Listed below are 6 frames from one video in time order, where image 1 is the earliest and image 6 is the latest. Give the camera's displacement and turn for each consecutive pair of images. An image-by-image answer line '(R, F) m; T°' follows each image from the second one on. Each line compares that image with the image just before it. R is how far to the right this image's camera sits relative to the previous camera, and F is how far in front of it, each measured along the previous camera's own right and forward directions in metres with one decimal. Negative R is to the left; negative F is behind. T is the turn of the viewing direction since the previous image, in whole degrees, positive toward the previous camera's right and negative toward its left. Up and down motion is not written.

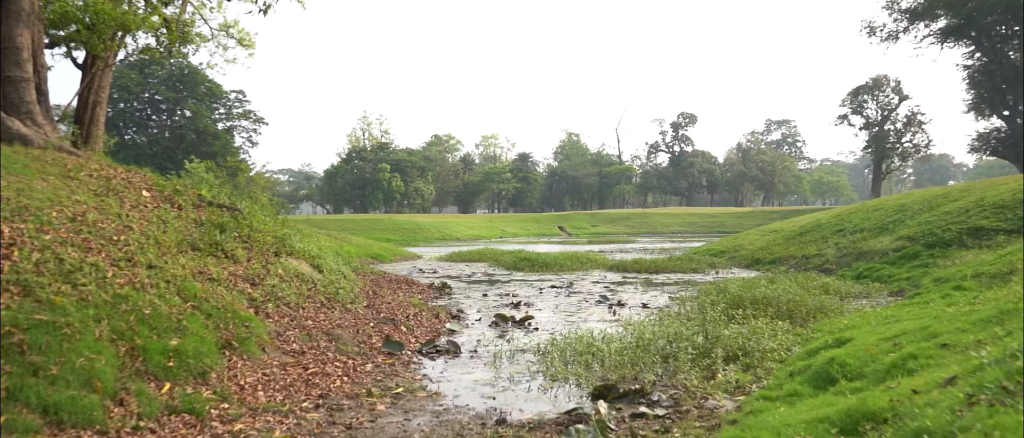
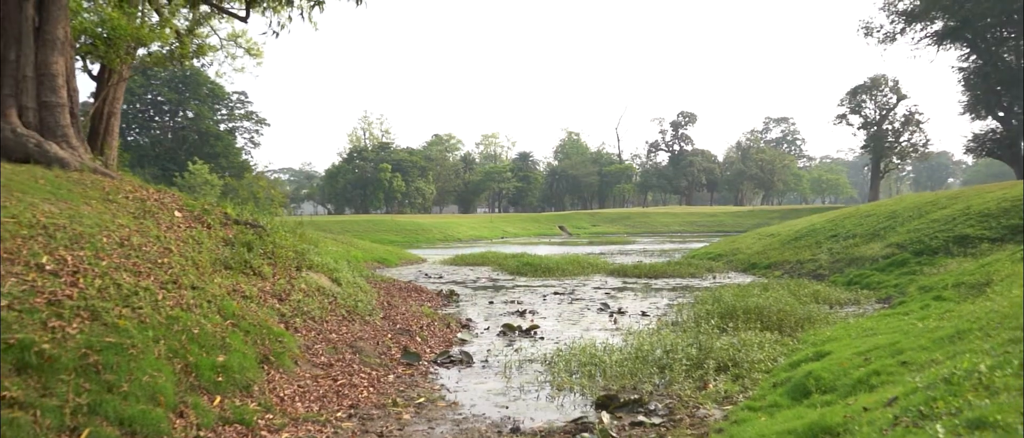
(-0.1, -0.3) m; 0°
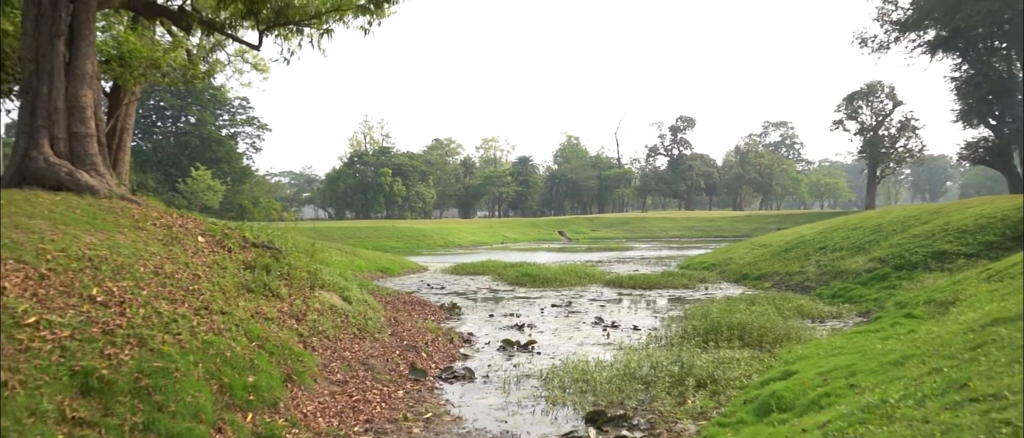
(0.0, -0.4) m; 0°
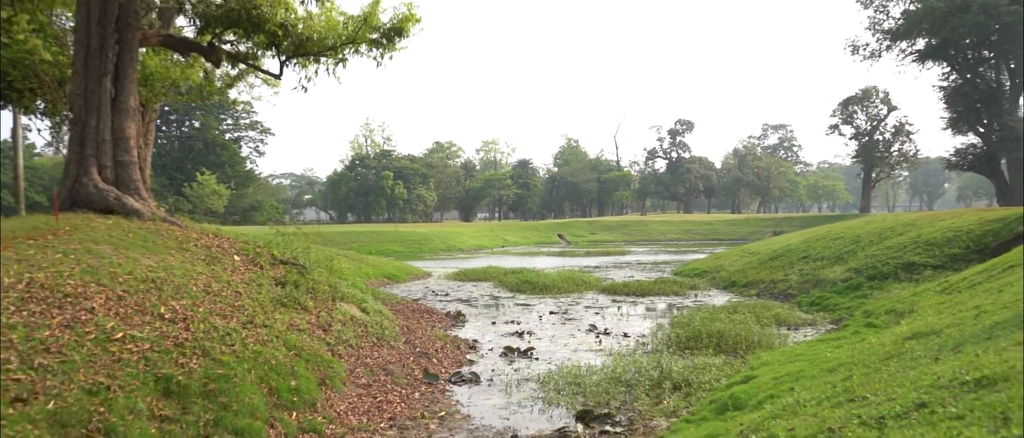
(0.0, -0.7) m; 0°
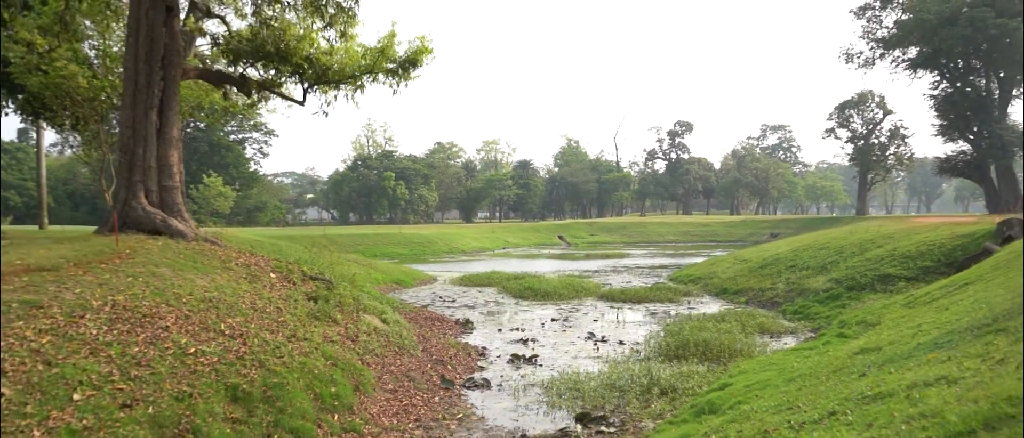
(-0.1, -0.7) m; 0°
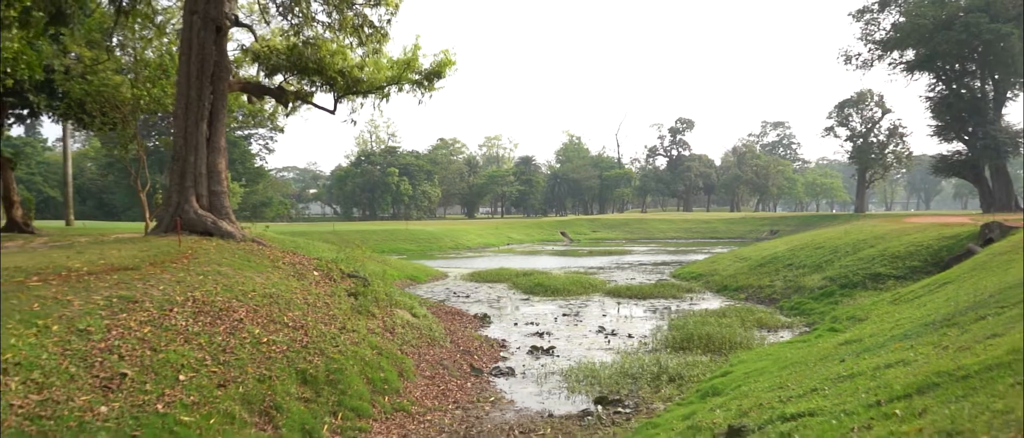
(-0.3, -0.7) m; 0°
